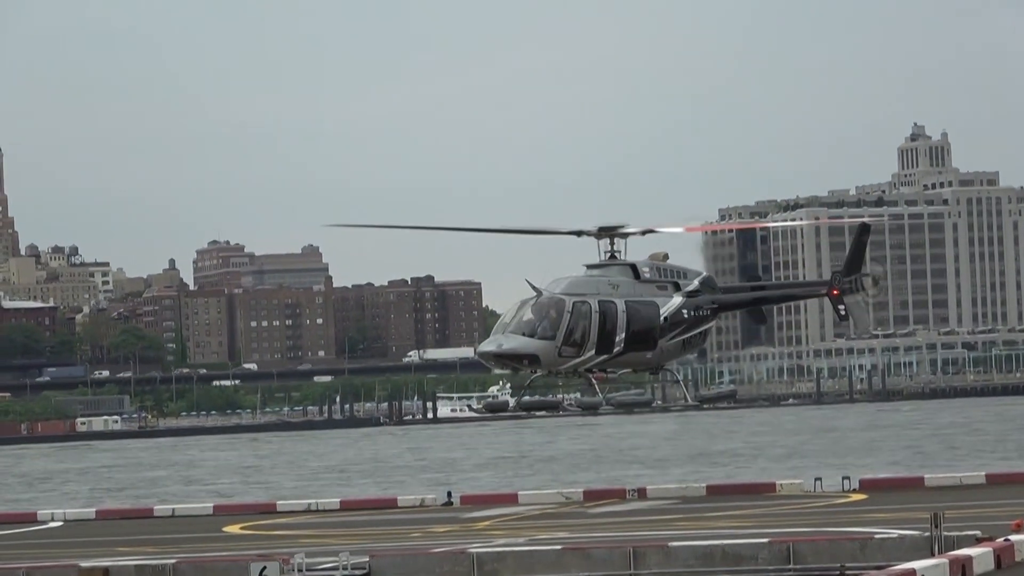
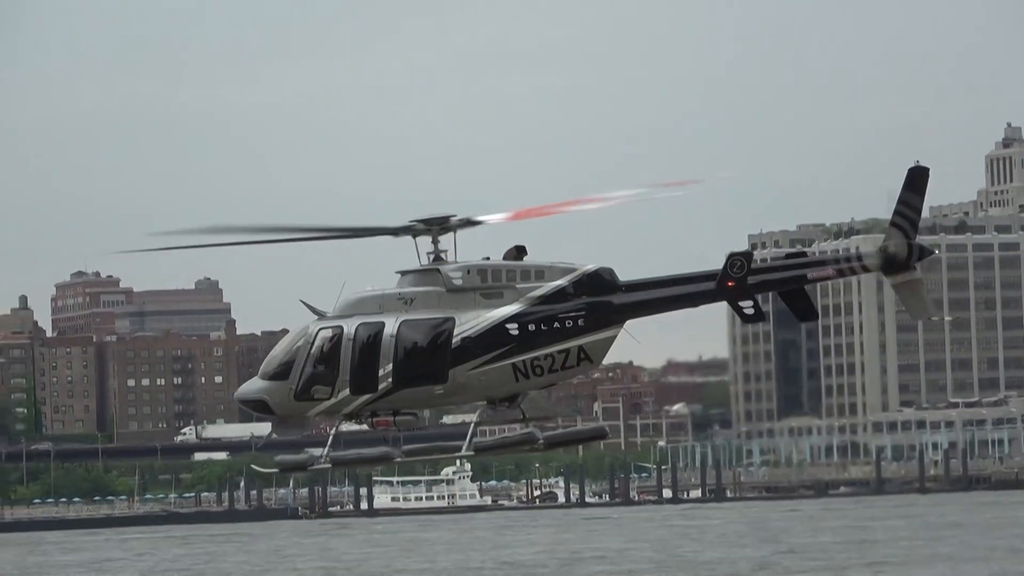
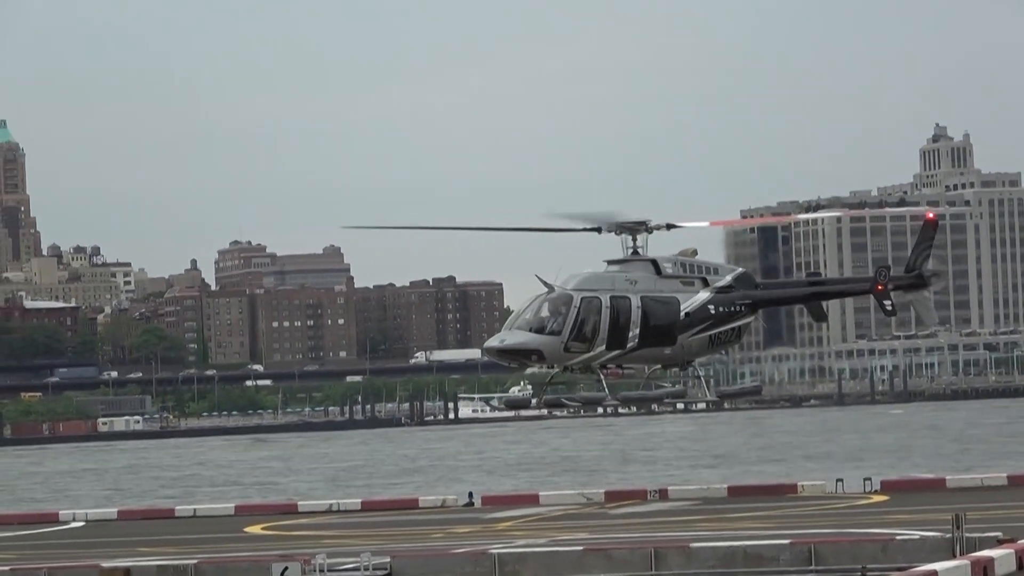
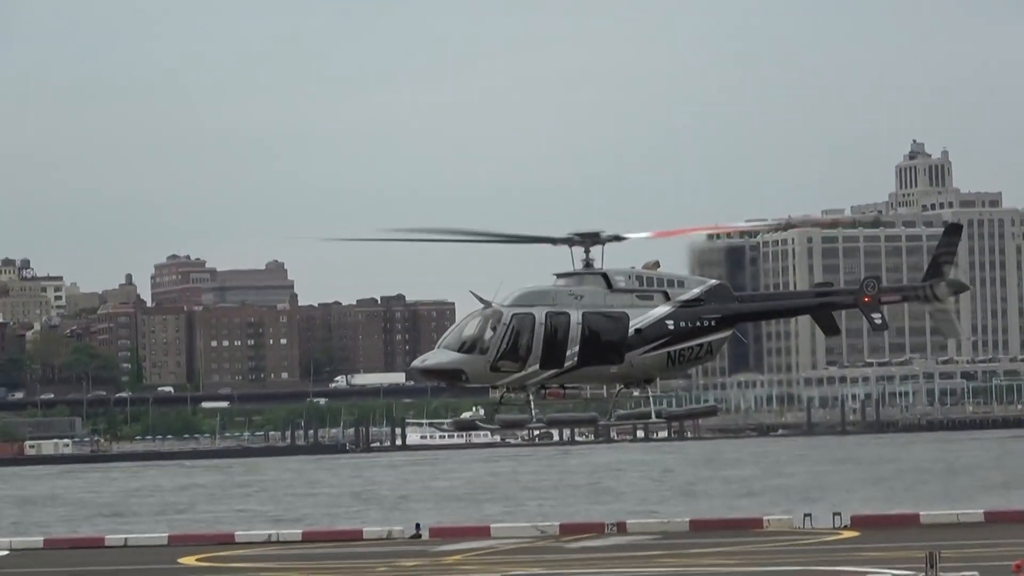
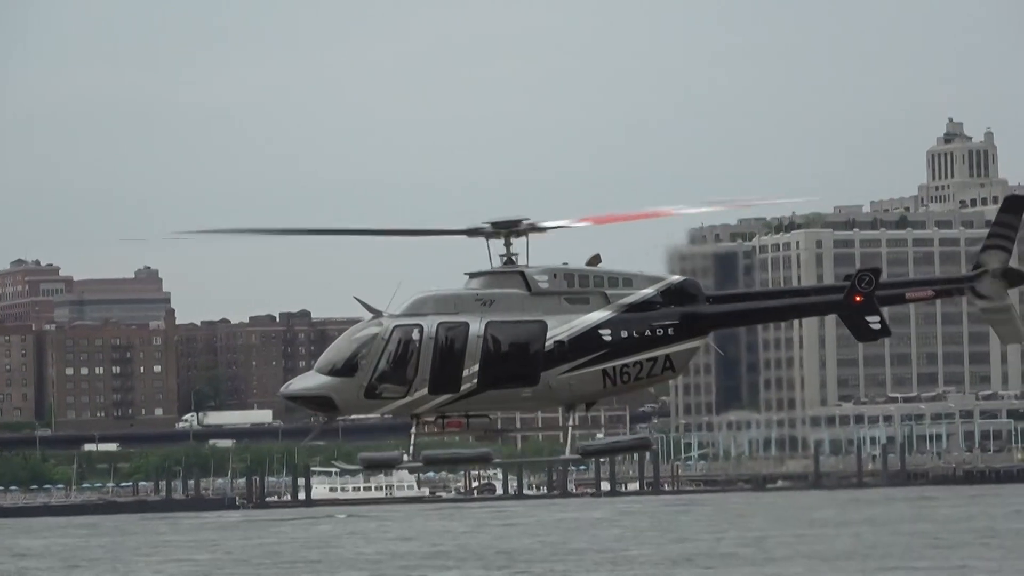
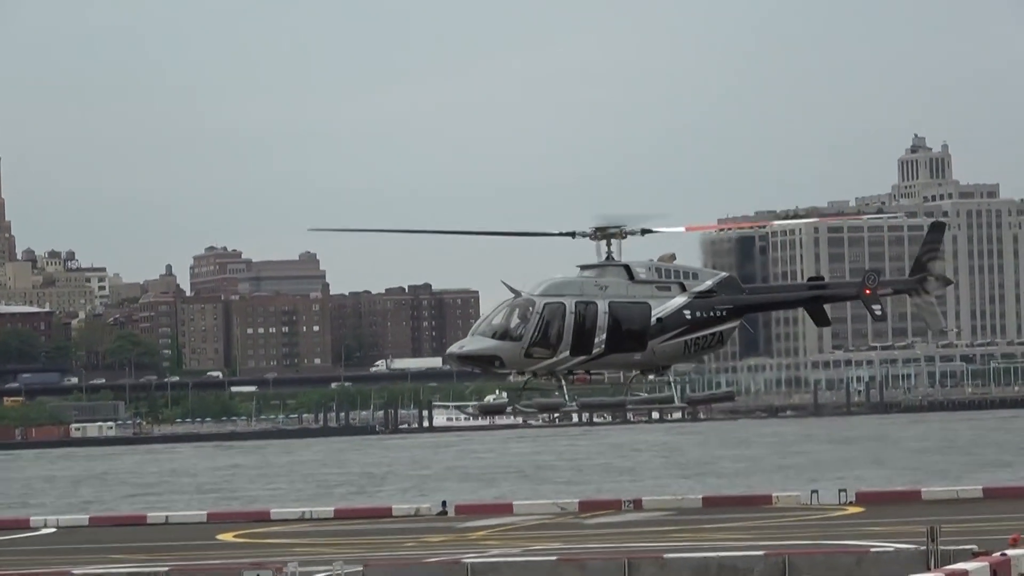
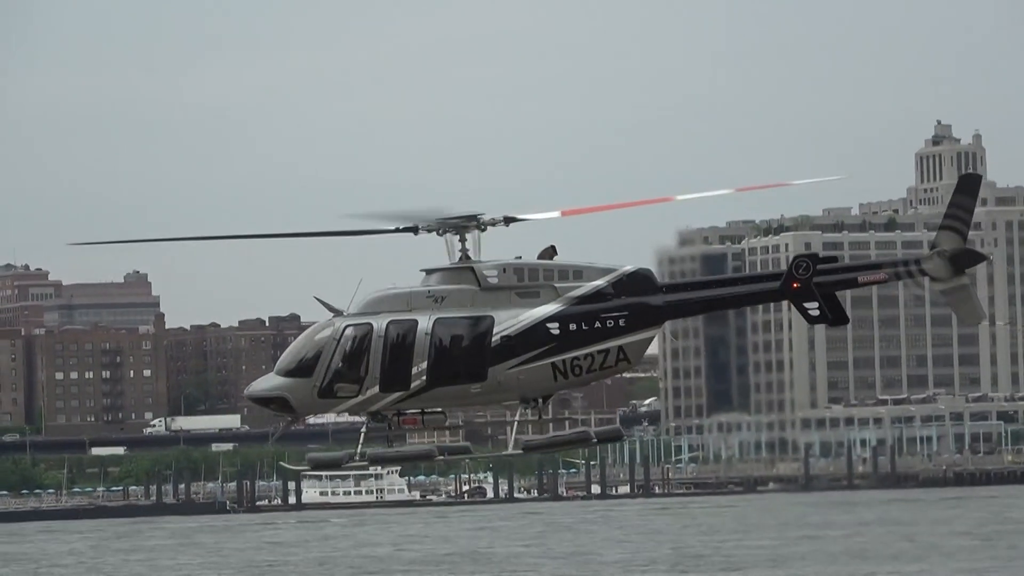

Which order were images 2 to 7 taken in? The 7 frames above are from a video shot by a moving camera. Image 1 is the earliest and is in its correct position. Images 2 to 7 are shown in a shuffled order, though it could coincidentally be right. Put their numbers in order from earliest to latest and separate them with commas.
3, 6, 4, 5, 7, 2
